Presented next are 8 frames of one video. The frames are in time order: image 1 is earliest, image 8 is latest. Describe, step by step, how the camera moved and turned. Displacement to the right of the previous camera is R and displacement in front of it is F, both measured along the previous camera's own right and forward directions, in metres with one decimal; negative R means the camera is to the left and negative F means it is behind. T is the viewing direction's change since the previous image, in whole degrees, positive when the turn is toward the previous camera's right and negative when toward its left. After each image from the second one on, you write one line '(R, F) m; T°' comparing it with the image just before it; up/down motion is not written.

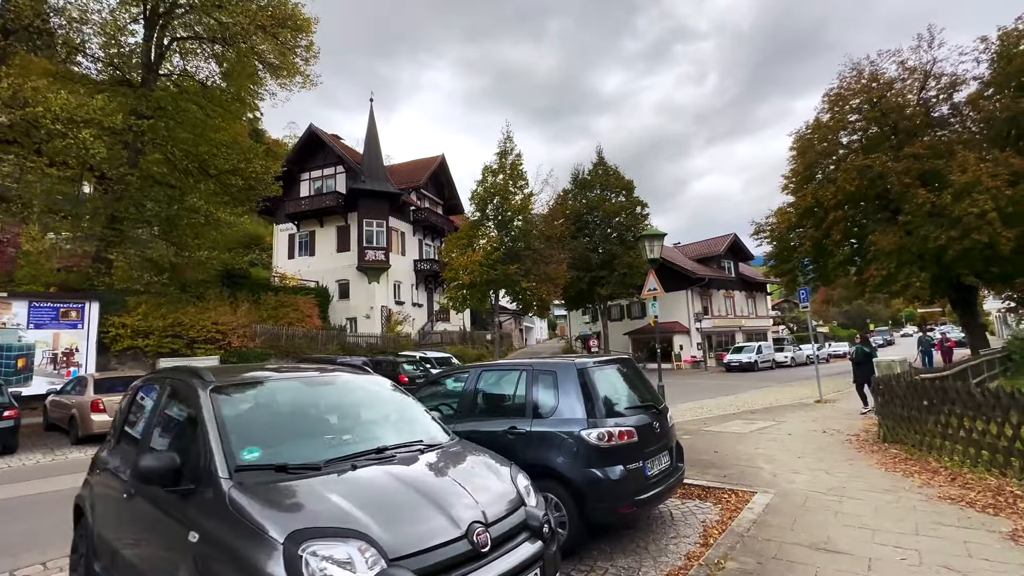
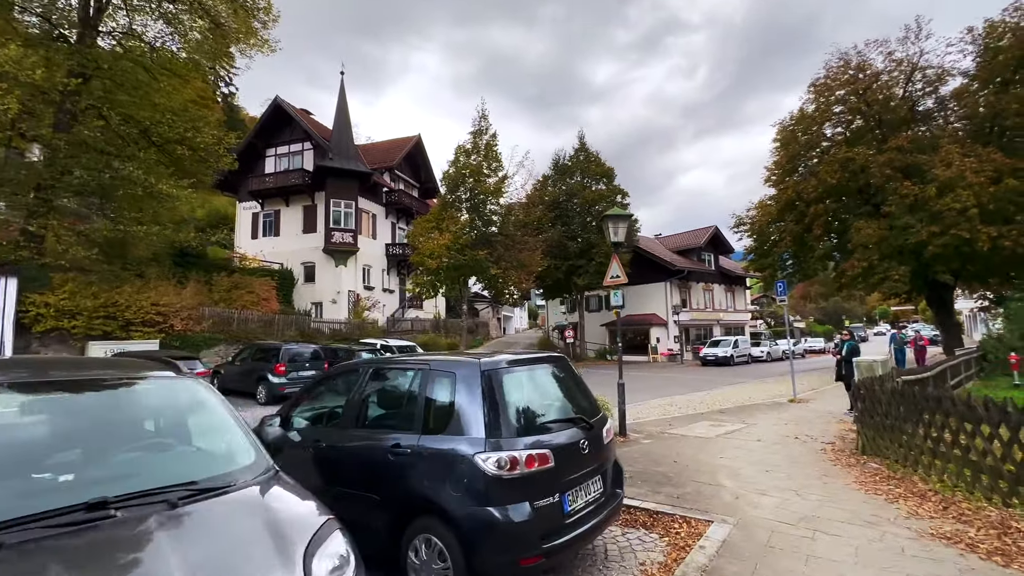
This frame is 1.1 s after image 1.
(+0.6, +0.9) m; +2°
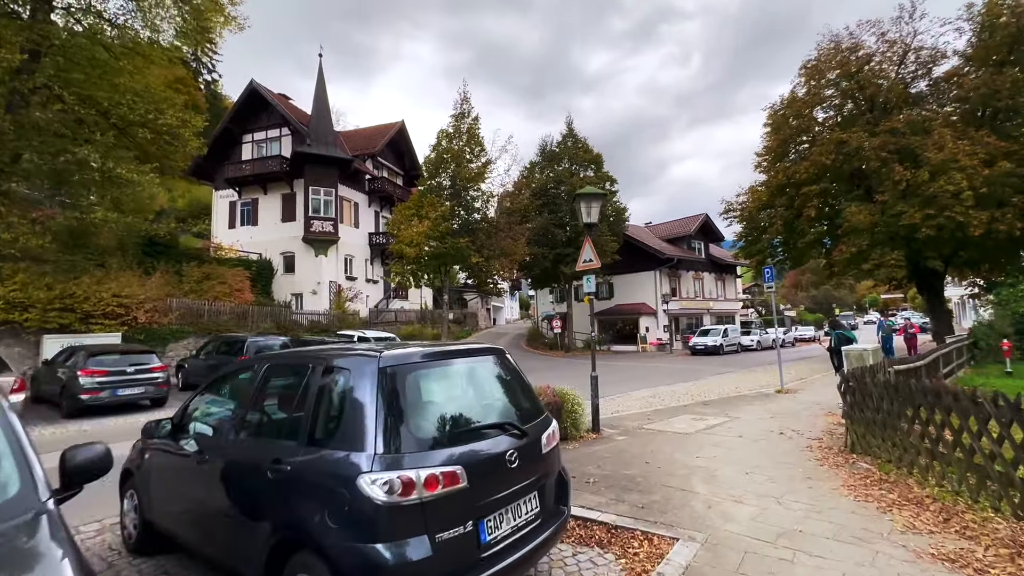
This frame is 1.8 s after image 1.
(+0.4, +0.6) m; +1°
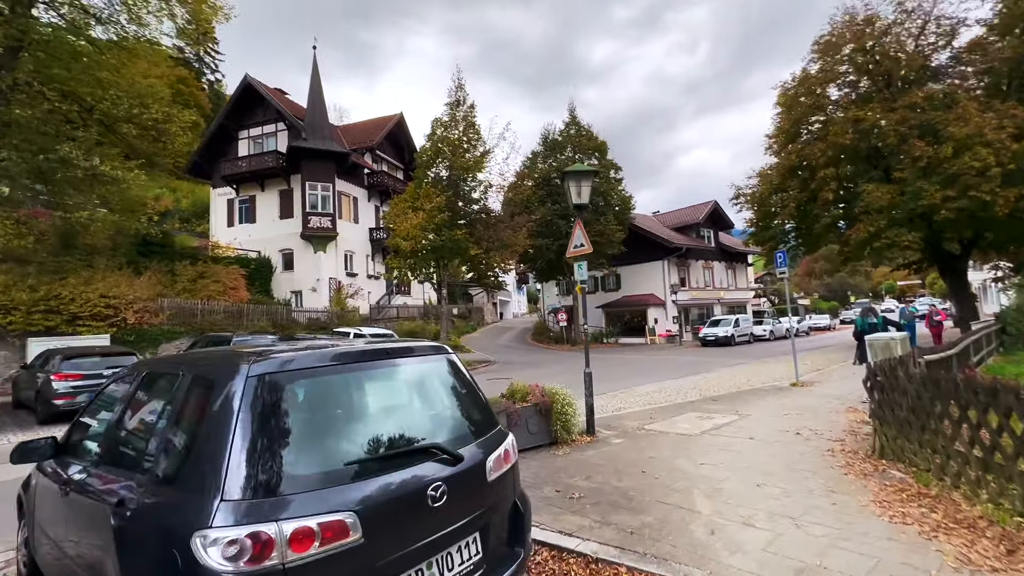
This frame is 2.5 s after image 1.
(+0.4, +0.7) m; -1°
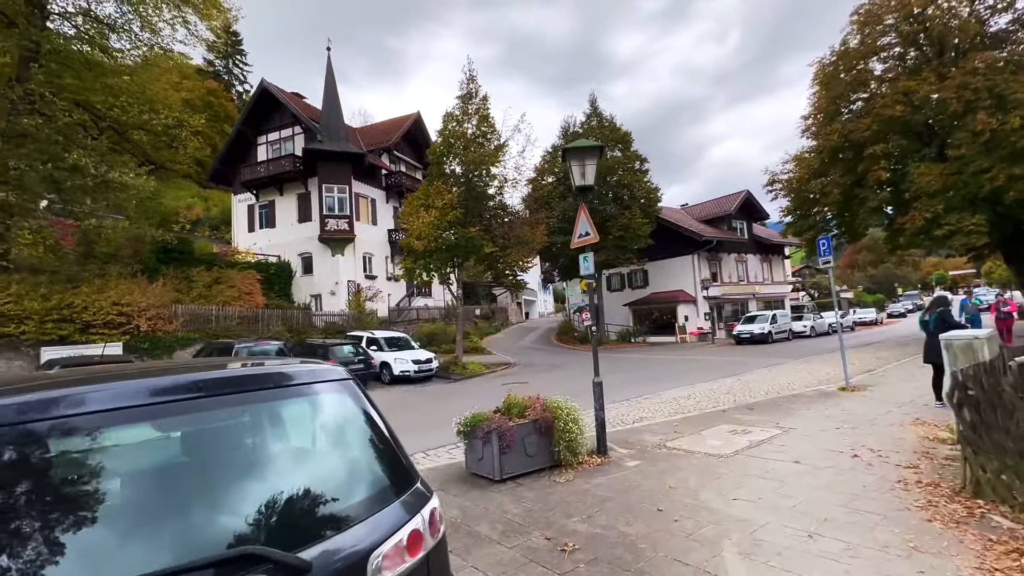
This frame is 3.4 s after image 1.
(+0.4, +0.9) m; -3°
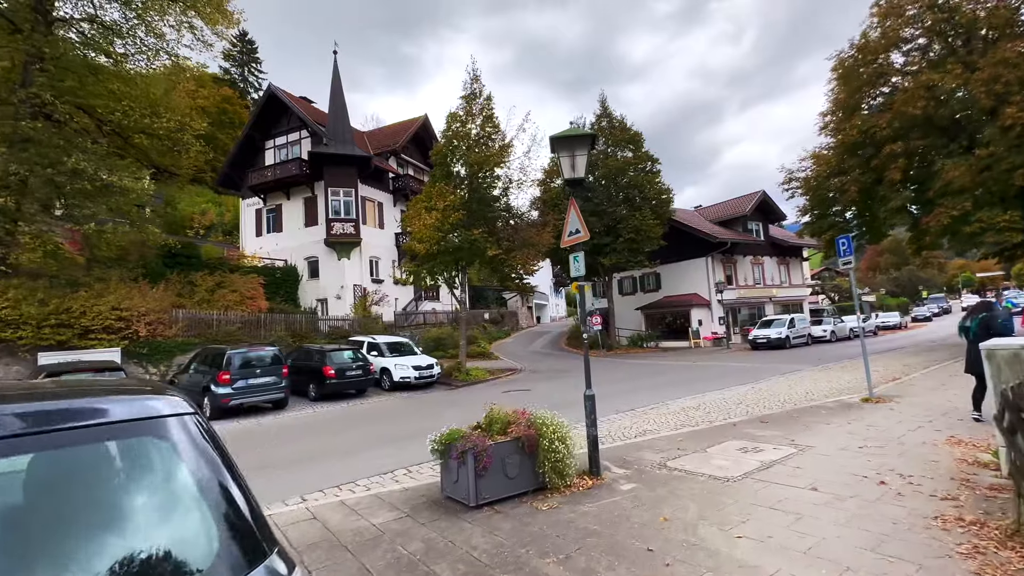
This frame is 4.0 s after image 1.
(+0.3, +0.5) m; -2°
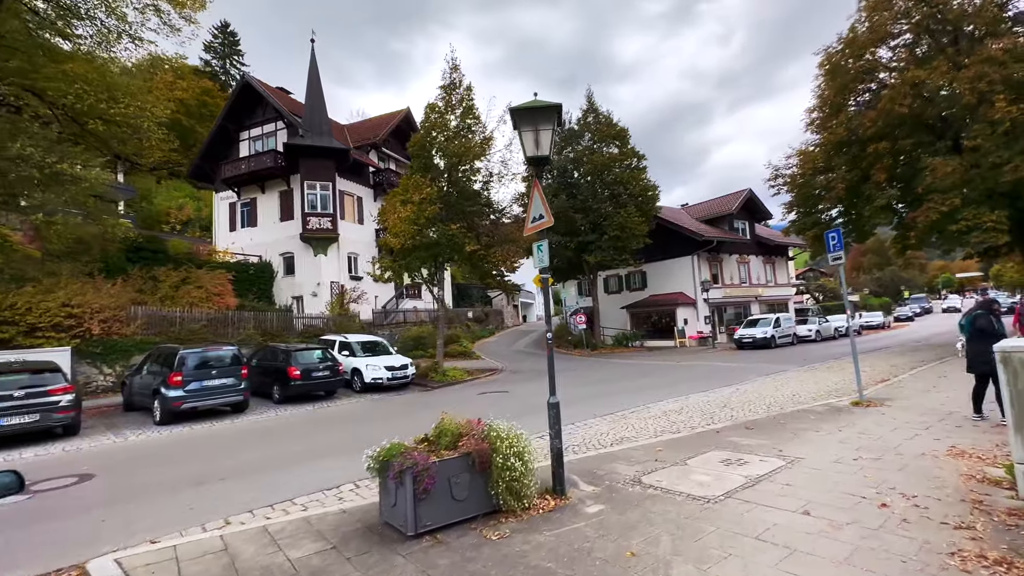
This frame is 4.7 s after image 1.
(+0.3, +0.6) m; +1°
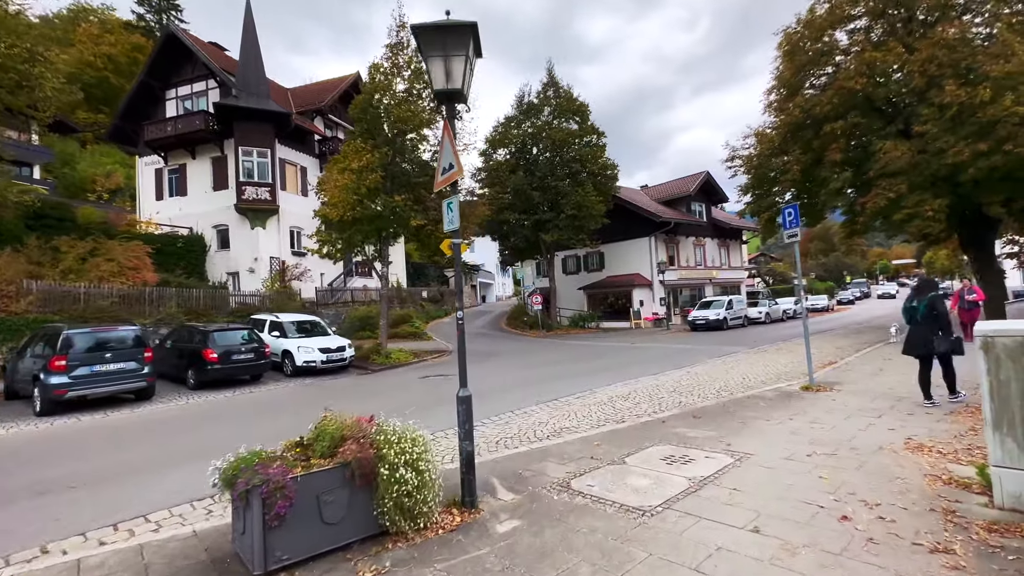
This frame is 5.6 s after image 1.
(+0.5, +0.8) m; +5°
